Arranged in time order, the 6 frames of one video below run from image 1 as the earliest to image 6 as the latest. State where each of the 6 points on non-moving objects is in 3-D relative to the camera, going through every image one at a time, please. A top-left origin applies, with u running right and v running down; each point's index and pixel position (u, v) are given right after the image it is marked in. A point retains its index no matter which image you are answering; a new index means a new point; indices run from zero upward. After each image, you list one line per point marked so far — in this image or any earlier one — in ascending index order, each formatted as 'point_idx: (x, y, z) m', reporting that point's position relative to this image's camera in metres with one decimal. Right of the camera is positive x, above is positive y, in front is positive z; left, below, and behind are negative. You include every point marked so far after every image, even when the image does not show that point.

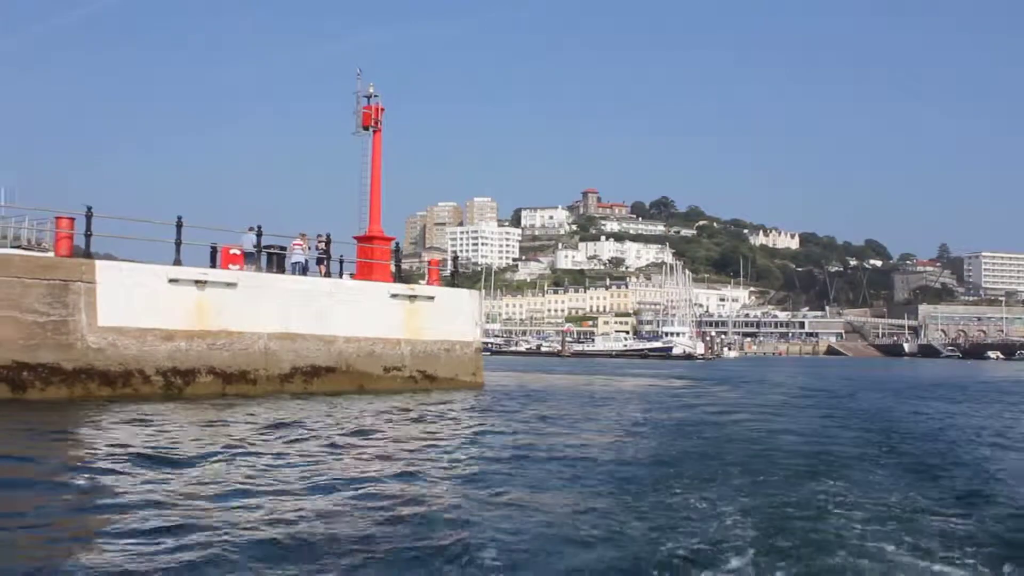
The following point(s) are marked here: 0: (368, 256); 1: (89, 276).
0: (-2.6, +0.6, +15.8) m
1: (-5.4, +0.1, +11.4) m
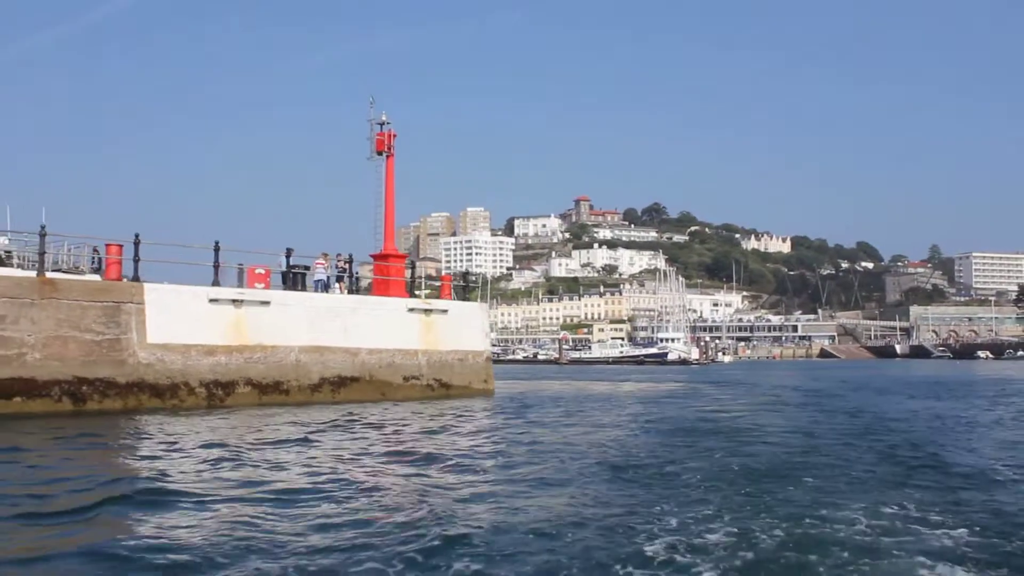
0: (-2.4, +0.3, +17.0) m
1: (-5.3, -0.1, +12.5) m
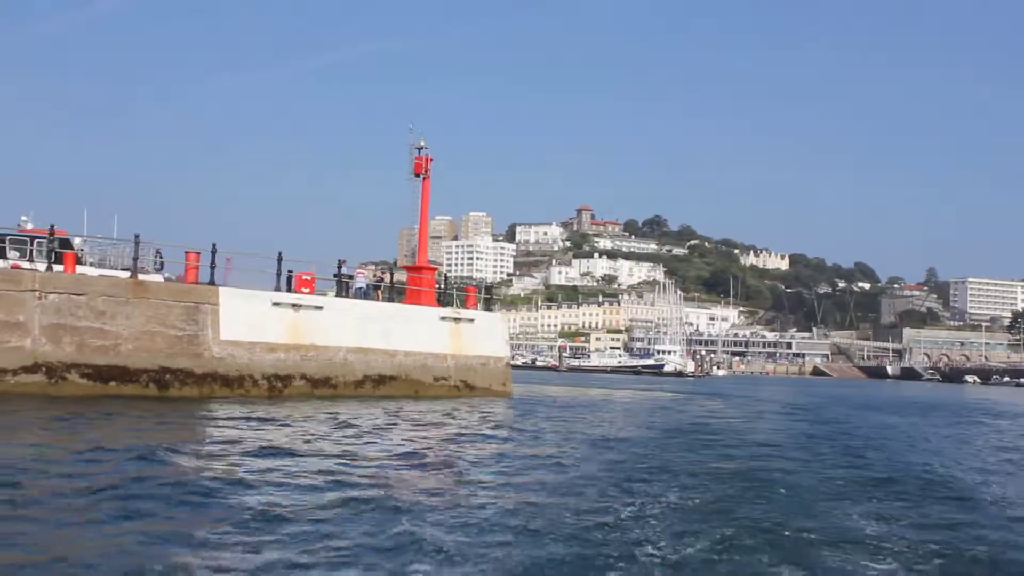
0: (-2.0, +0.1, +18.8) m
1: (-4.8, -0.2, +14.4) m
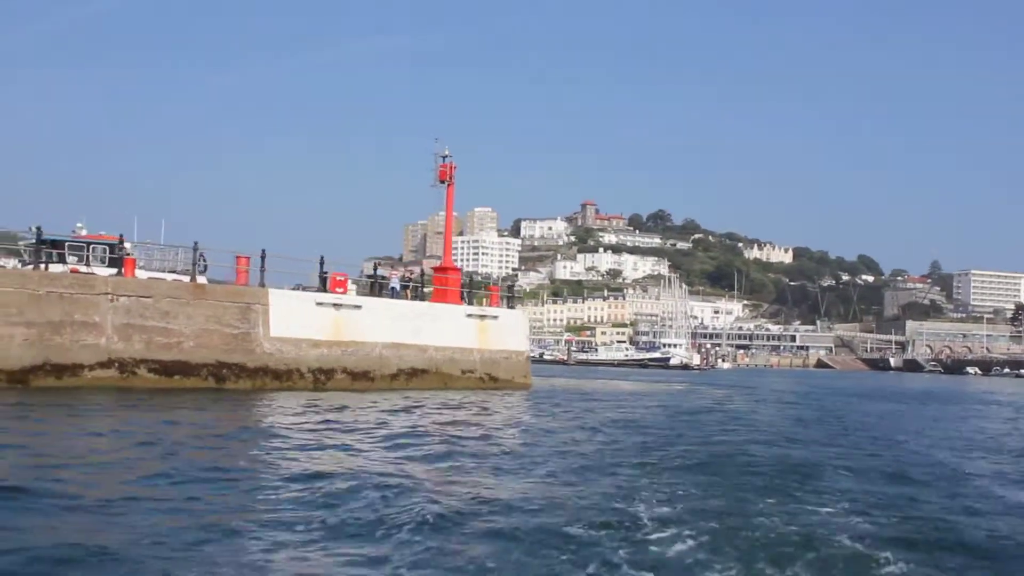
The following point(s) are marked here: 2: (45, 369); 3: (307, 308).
0: (-1.6, +0.1, +20.2) m
1: (-4.4, -0.2, +15.8) m
2: (-7.2, -1.2, +13.7) m
3: (-3.8, -0.4, +16.3) m
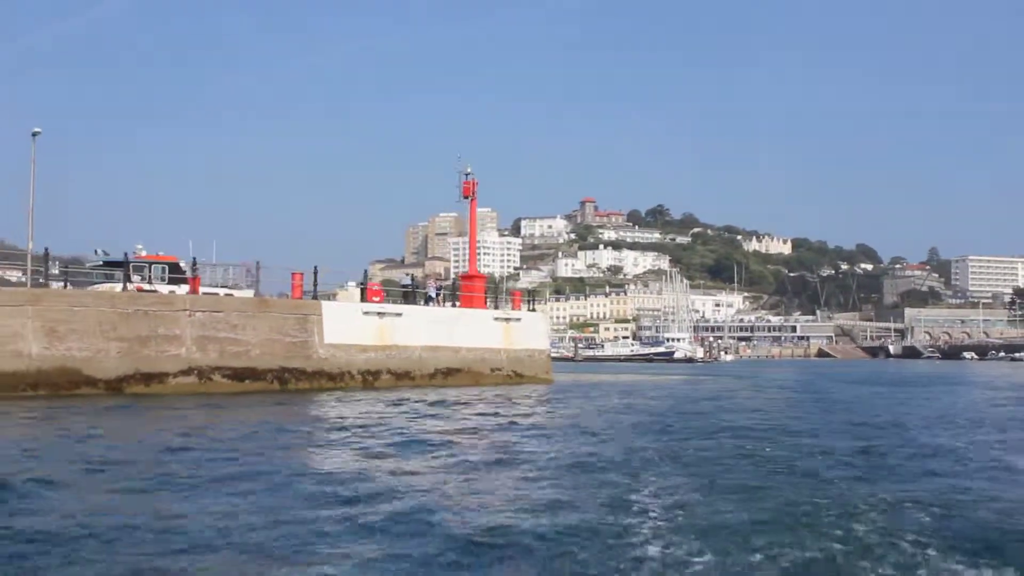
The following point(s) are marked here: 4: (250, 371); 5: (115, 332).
0: (-1.1, 0.0, +22.2) m
1: (-3.9, -0.5, +17.8) m
2: (-6.6, -1.6, +15.7) m
3: (-3.3, -0.6, +18.3) m
4: (-5.0, -1.6, +16.8) m
5: (-6.9, -0.8, +15.5) m
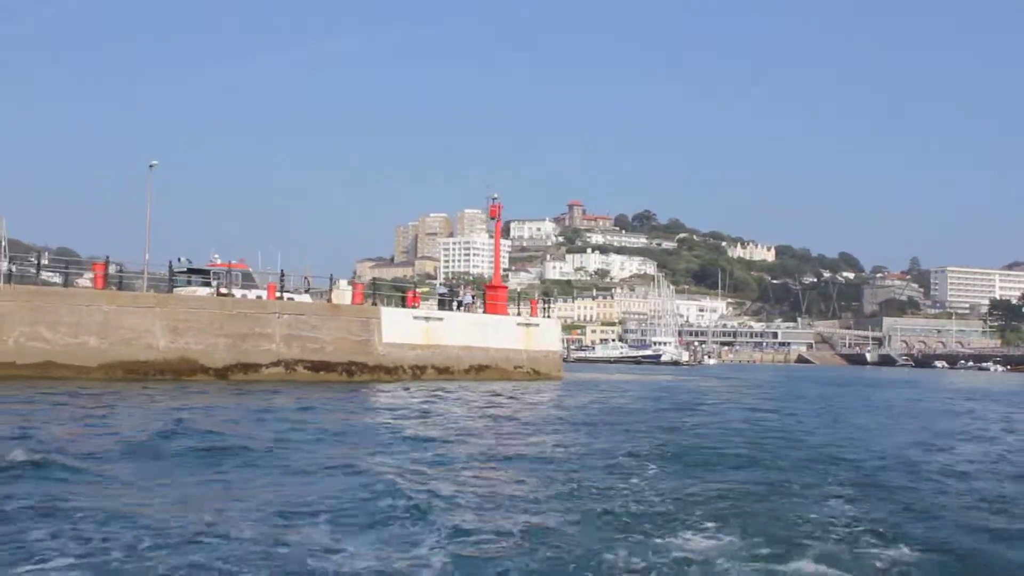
0: (-0.5, -0.3, +26.0) m
1: (-3.3, -0.7, +21.5) m
2: (-6.0, -1.7, +19.3) m
3: (-2.6, -0.8, +22.0) m
4: (-4.3, -1.8, +20.5) m
5: (-6.3, -0.9, +19.2) m
